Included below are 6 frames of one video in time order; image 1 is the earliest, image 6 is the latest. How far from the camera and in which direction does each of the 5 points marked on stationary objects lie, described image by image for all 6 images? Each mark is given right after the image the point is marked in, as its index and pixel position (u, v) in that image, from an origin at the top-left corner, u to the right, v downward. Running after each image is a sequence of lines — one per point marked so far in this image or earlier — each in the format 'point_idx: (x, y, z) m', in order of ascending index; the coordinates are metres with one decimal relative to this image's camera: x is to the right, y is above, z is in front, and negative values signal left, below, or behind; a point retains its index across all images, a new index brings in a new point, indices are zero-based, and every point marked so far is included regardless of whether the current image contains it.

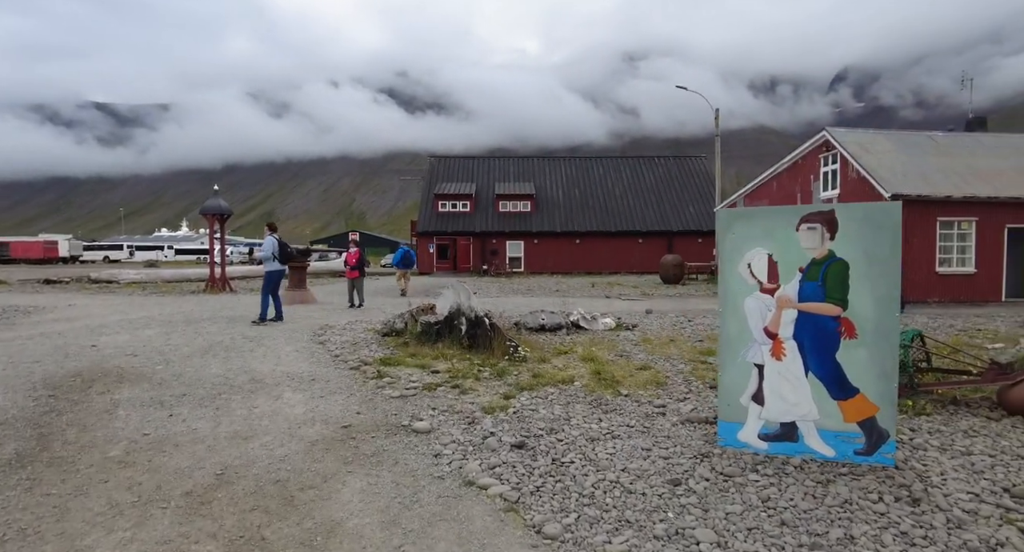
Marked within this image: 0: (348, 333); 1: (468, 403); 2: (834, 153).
0: (-2.5, -0.9, +9.0) m
1: (-0.4, -1.2, +5.6) m
2: (+10.1, +3.8, +18.8) m
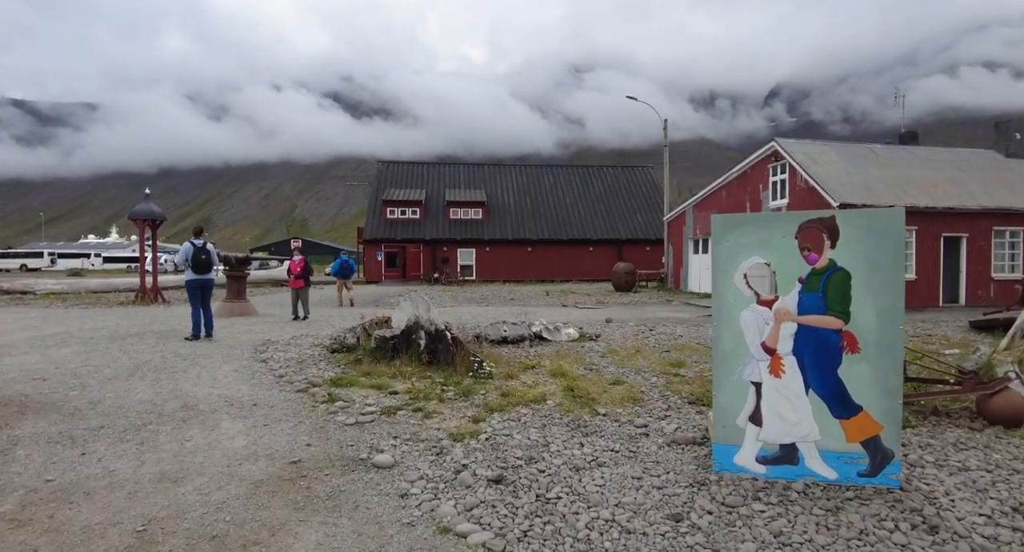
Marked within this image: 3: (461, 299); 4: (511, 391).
0: (-3.0, -1.0, +8.2) m
1: (-0.7, -1.3, +5.1) m
2: (+8.6, +3.6, +19.1) m
3: (-1.7, -0.8, +19.8) m
4: (0.0, -1.2, +6.3) m
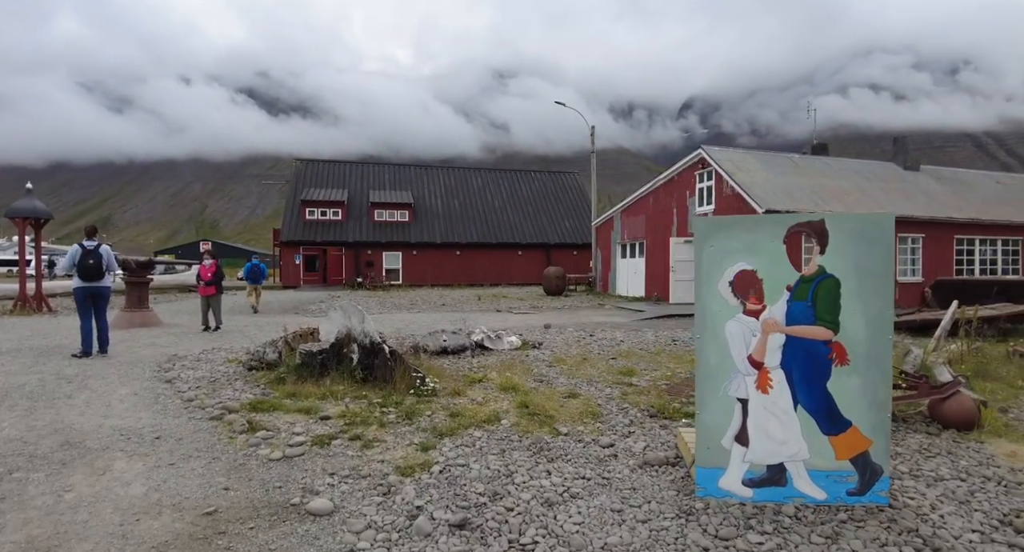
0: (-3.7, -1.1, +7.2) m
1: (-1.0, -1.3, +4.4) m
2: (+6.4, +3.5, +19.6) m
3: (-3.9, -0.9, +18.9) m
4: (-0.5, -1.3, +5.7) m
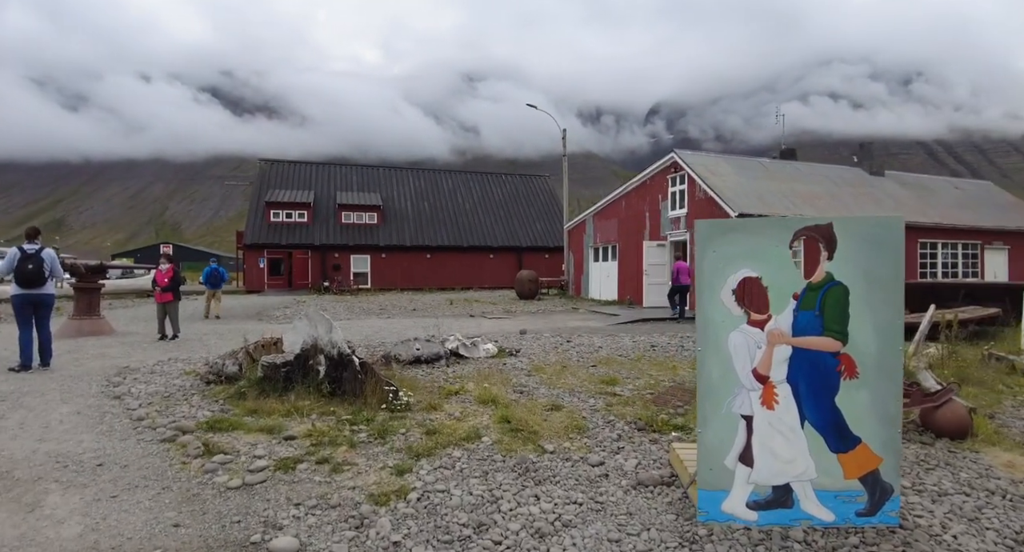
0: (-3.9, -1.2, +6.7) m
1: (-1.1, -1.4, +4.0) m
2: (+5.5, +3.4, +19.5) m
3: (-4.7, -1.0, +18.3) m
4: (-0.6, -1.3, +5.3) m
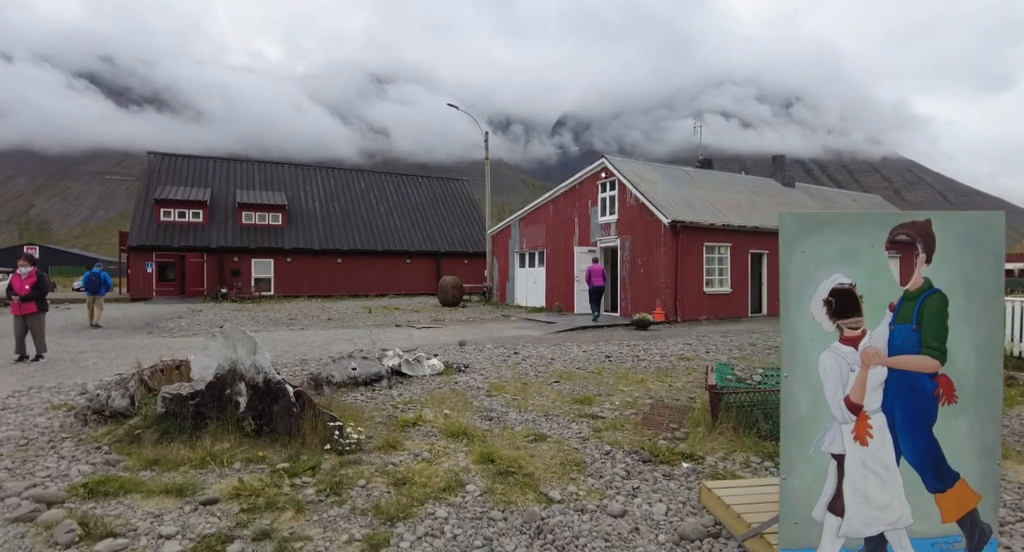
0: (-4.2, -1.2, +5.0) m
1: (-0.9, -1.4, +2.8) m
2: (+3.2, +3.2, +19.2) m
3: (-6.8, -1.2, +16.4) m
4: (-0.7, -1.3, +4.2) m
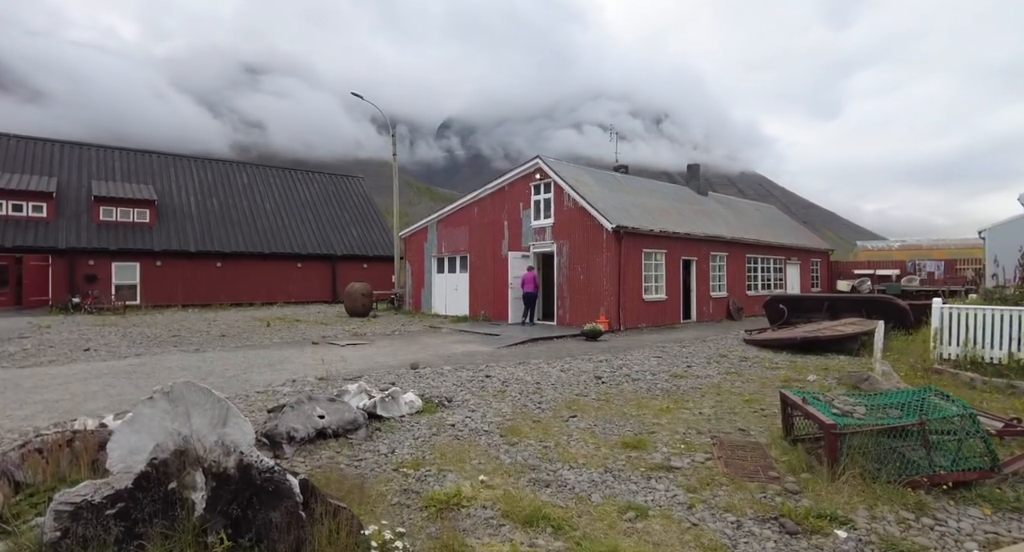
0: (-3.5, -1.3, +2.7) m
1: (+0.1, -1.5, +1.1) m
2: (+0.9, +3.0, +18.1) m
3: (-8.3, -1.4, +13.4) m
4: (0.0, -1.4, +2.5) m
